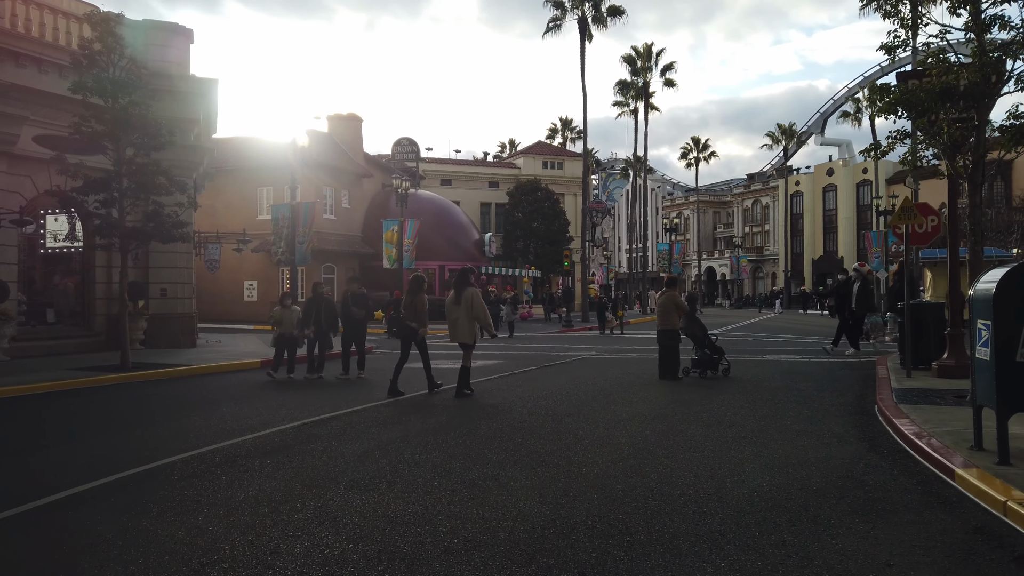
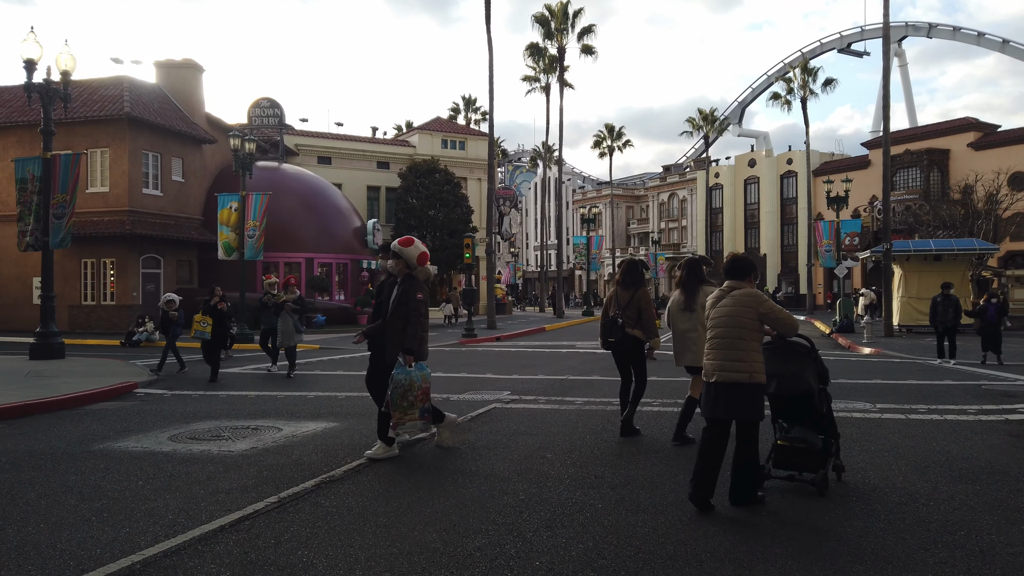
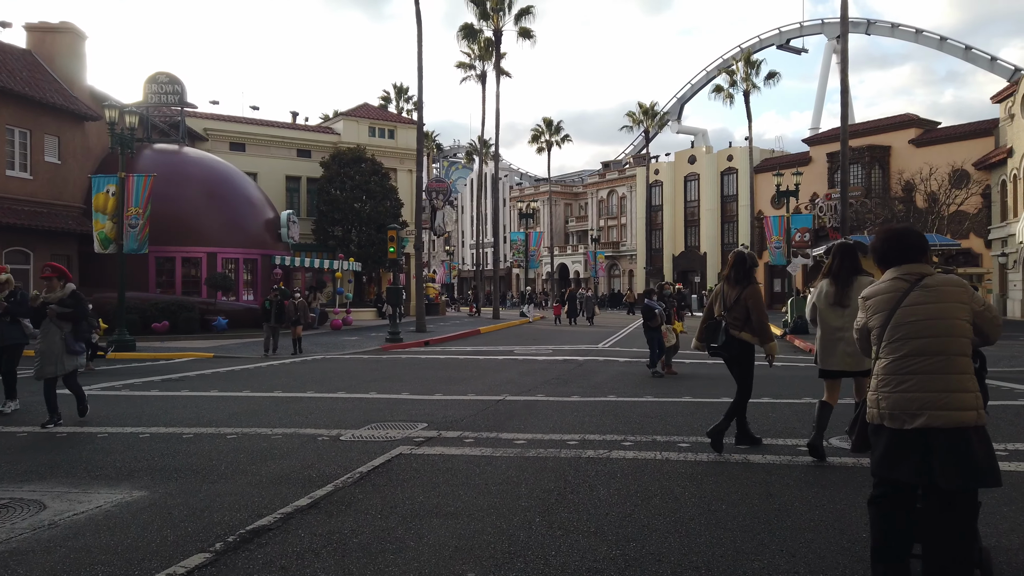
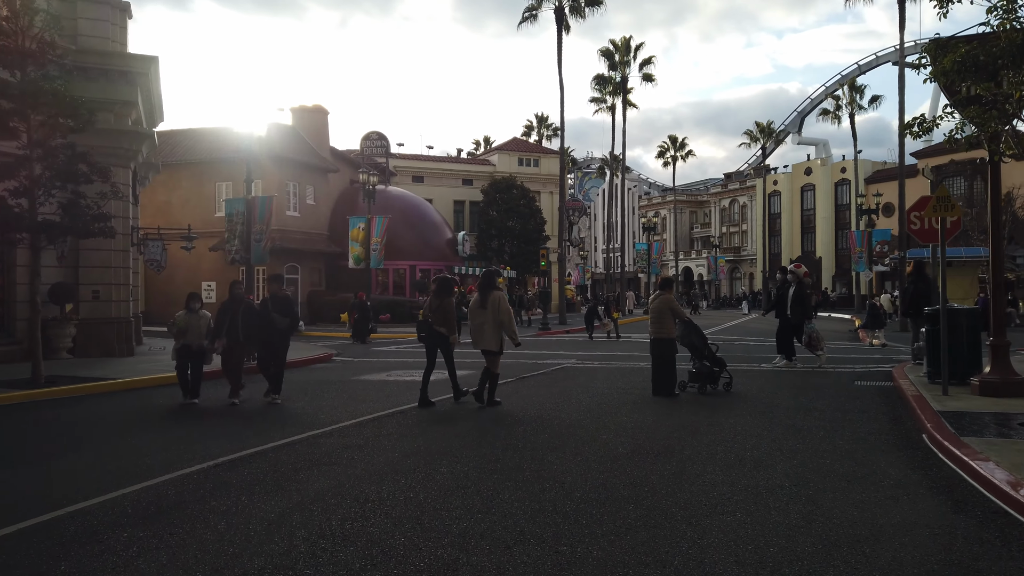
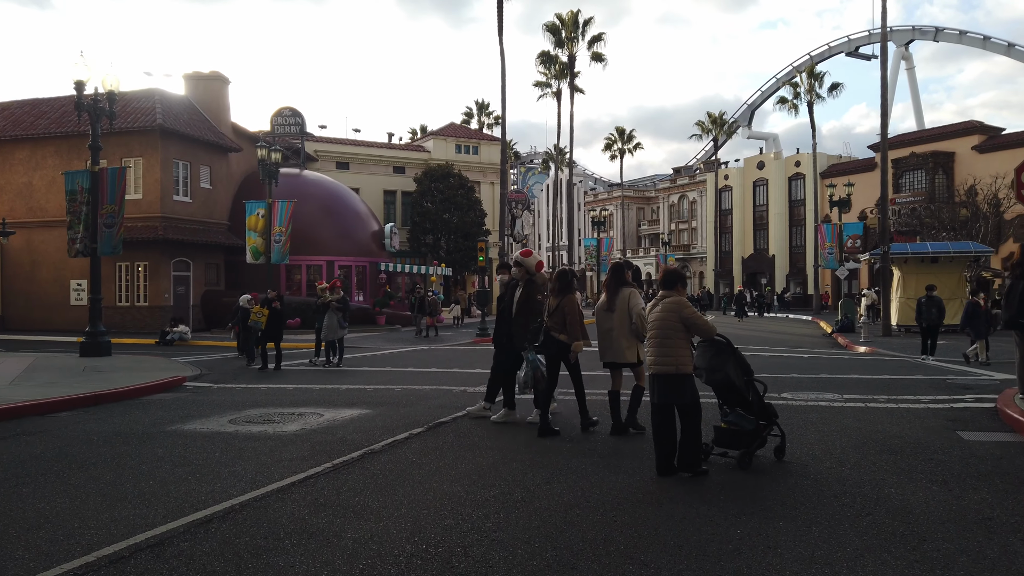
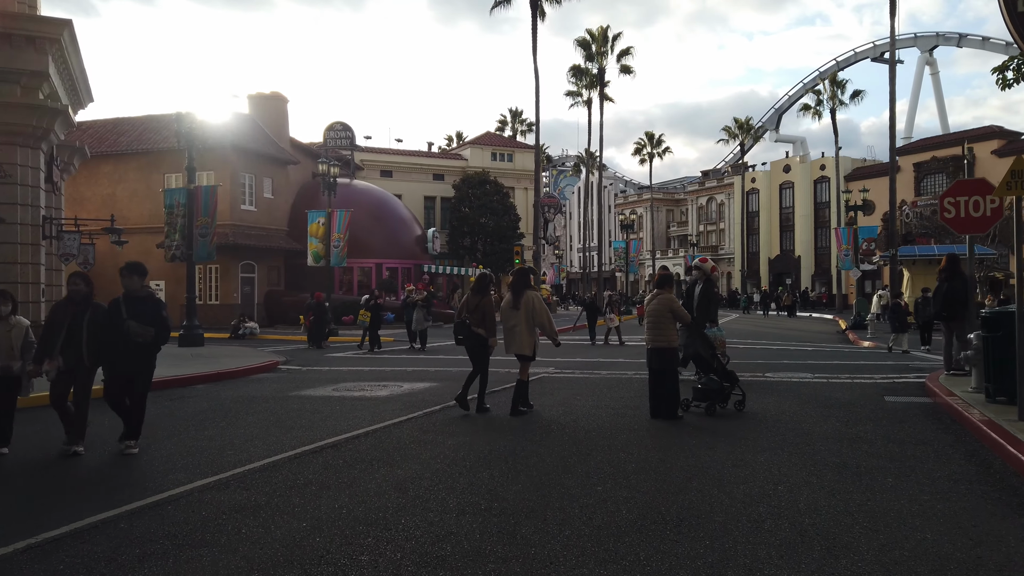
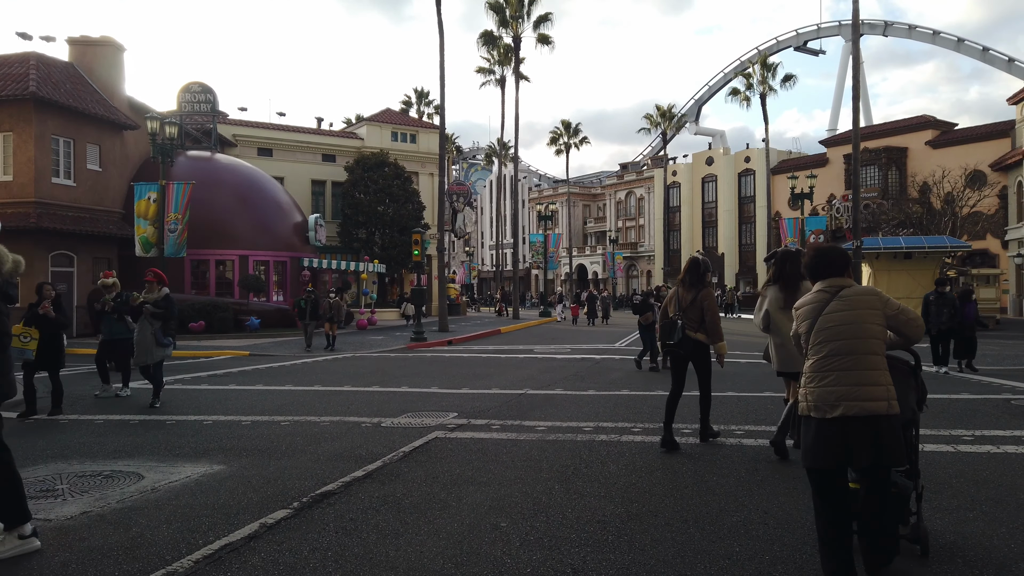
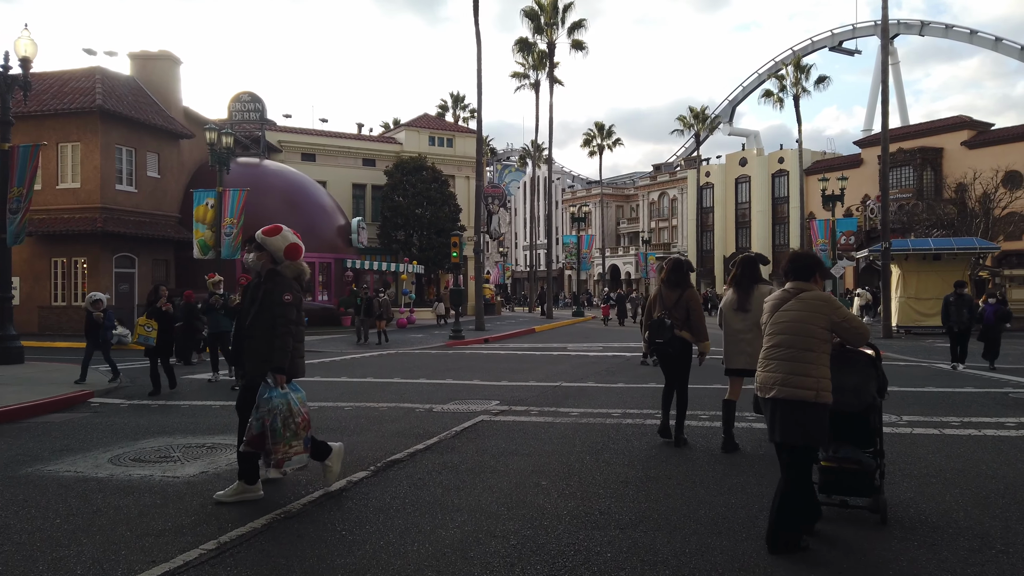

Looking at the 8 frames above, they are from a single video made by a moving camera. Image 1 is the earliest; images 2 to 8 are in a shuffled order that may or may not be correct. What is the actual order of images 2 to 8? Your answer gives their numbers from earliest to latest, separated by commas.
4, 6, 5, 2, 8, 7, 3
